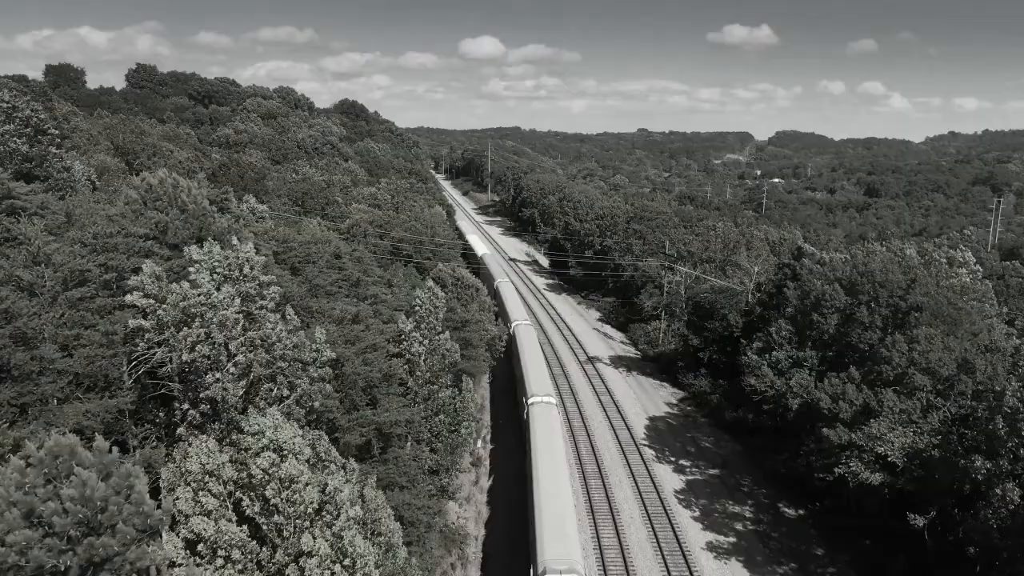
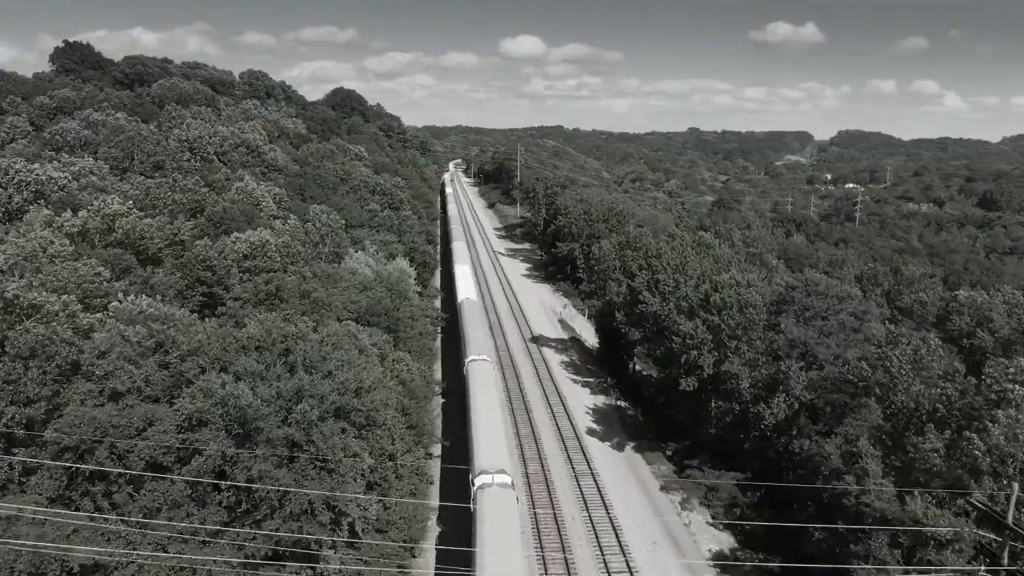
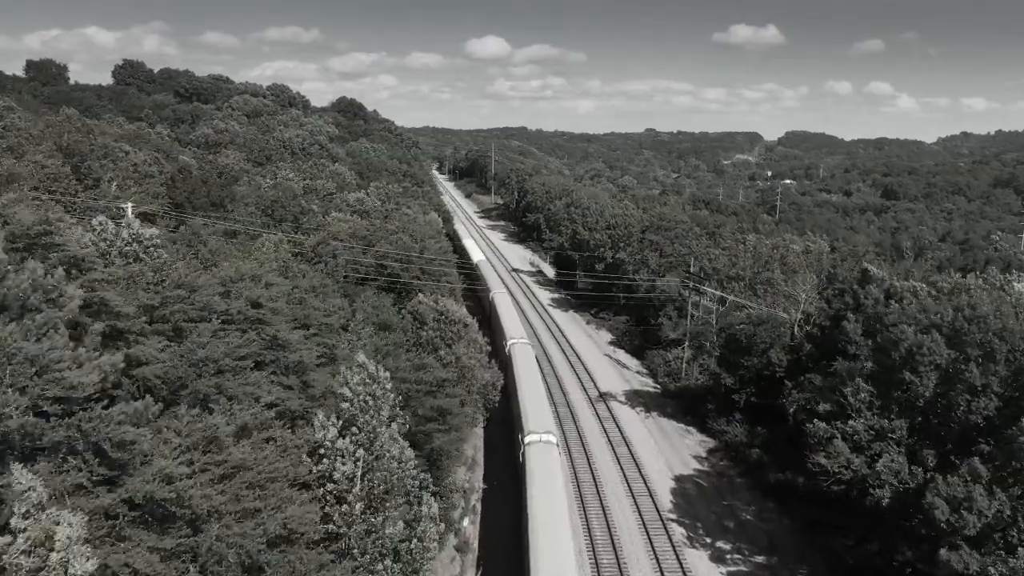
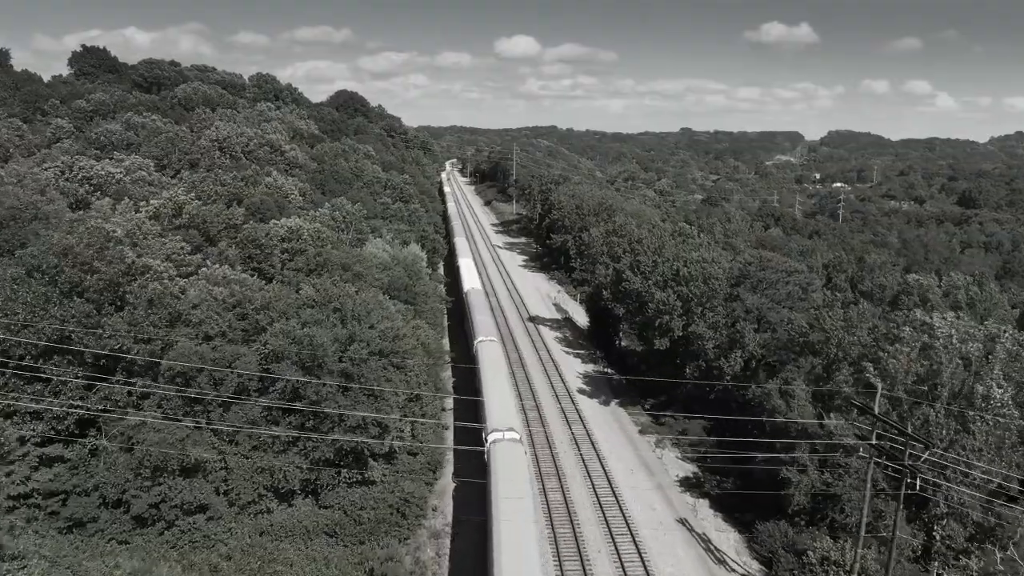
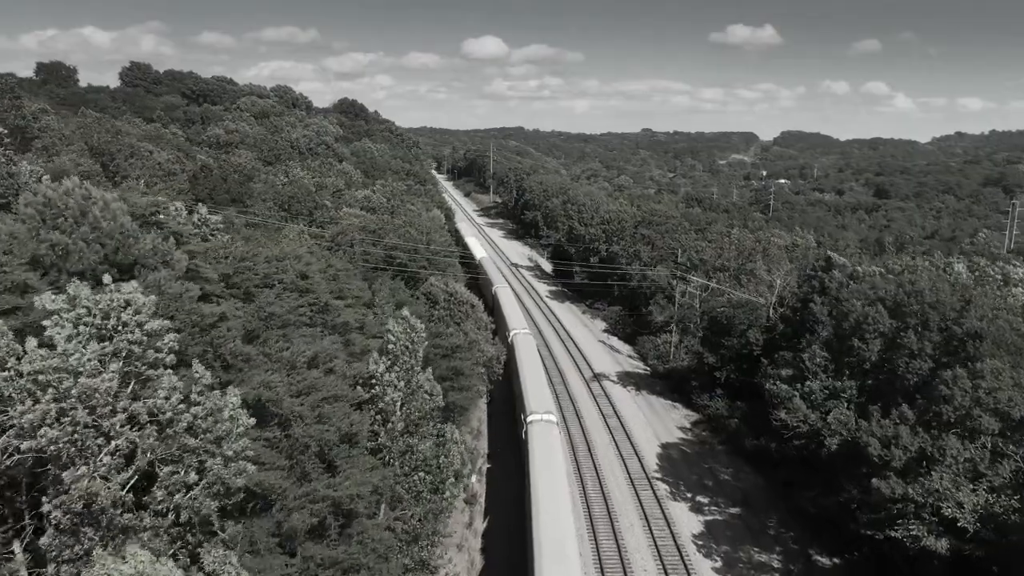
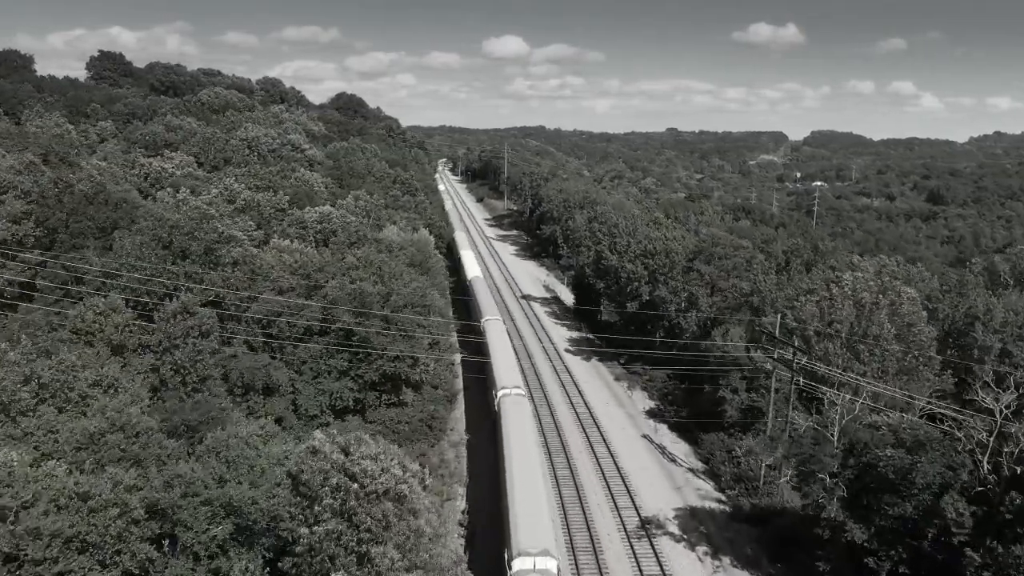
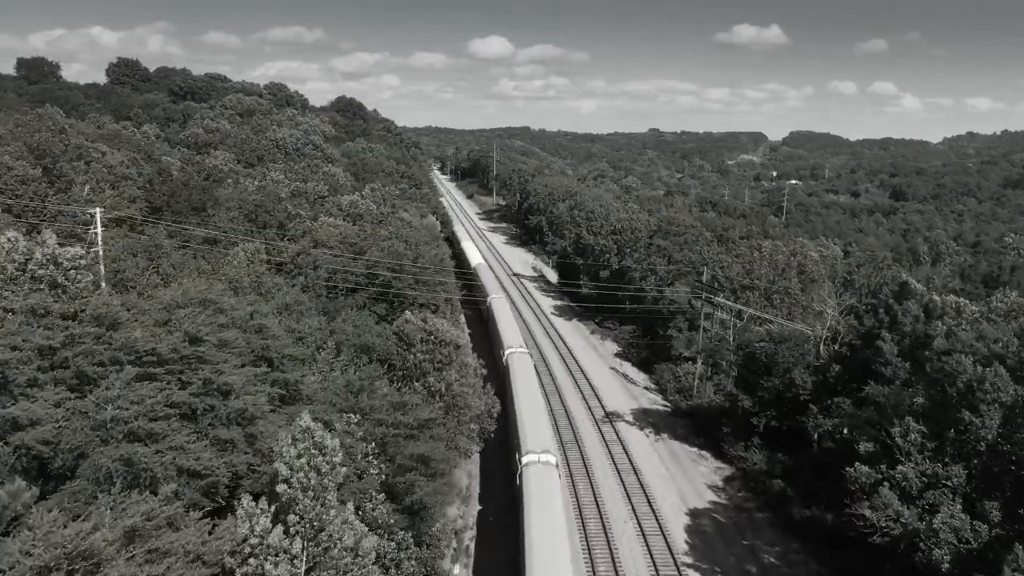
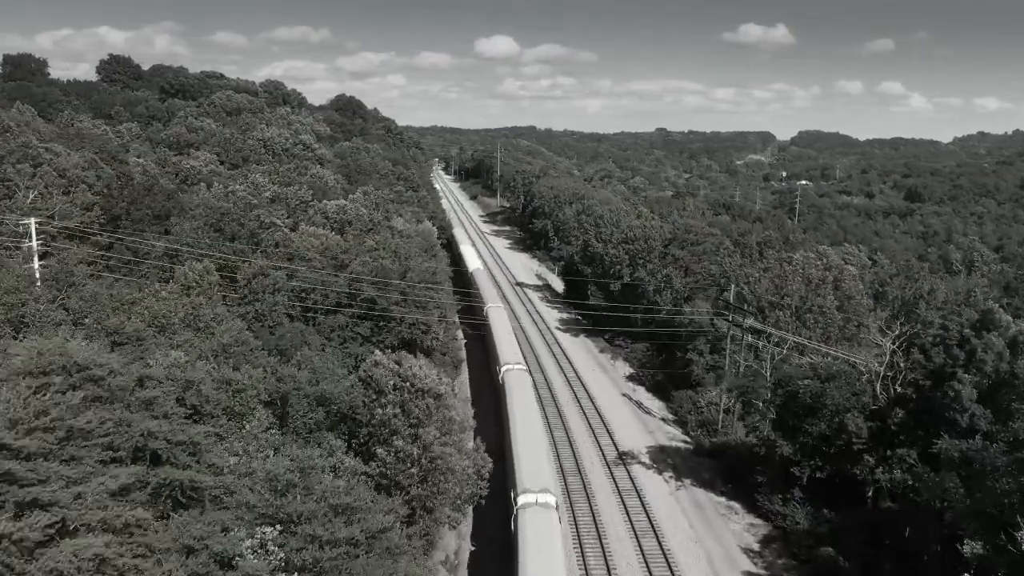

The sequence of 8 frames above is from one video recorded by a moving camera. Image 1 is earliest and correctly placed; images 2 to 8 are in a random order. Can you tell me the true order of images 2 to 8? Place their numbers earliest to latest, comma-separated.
5, 3, 7, 8, 6, 4, 2
